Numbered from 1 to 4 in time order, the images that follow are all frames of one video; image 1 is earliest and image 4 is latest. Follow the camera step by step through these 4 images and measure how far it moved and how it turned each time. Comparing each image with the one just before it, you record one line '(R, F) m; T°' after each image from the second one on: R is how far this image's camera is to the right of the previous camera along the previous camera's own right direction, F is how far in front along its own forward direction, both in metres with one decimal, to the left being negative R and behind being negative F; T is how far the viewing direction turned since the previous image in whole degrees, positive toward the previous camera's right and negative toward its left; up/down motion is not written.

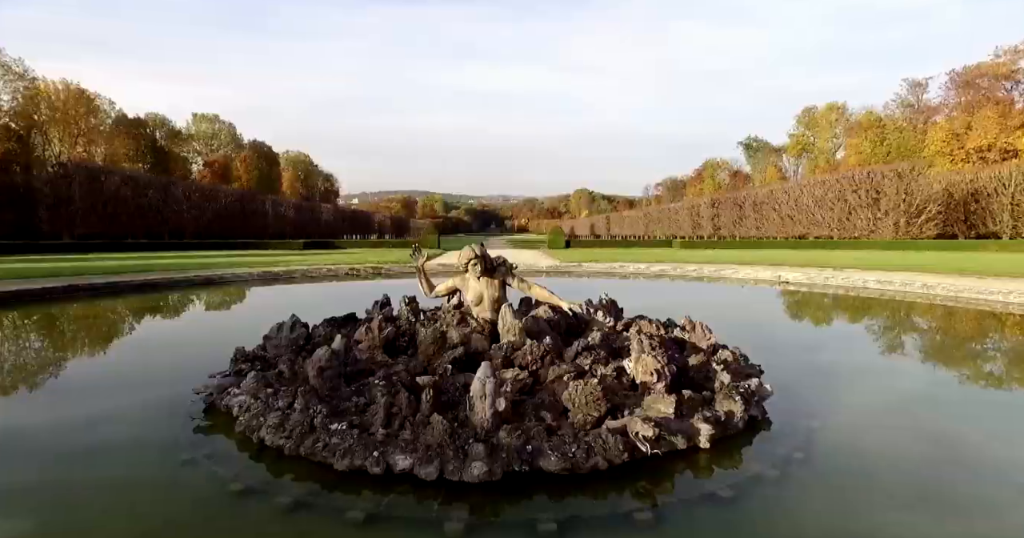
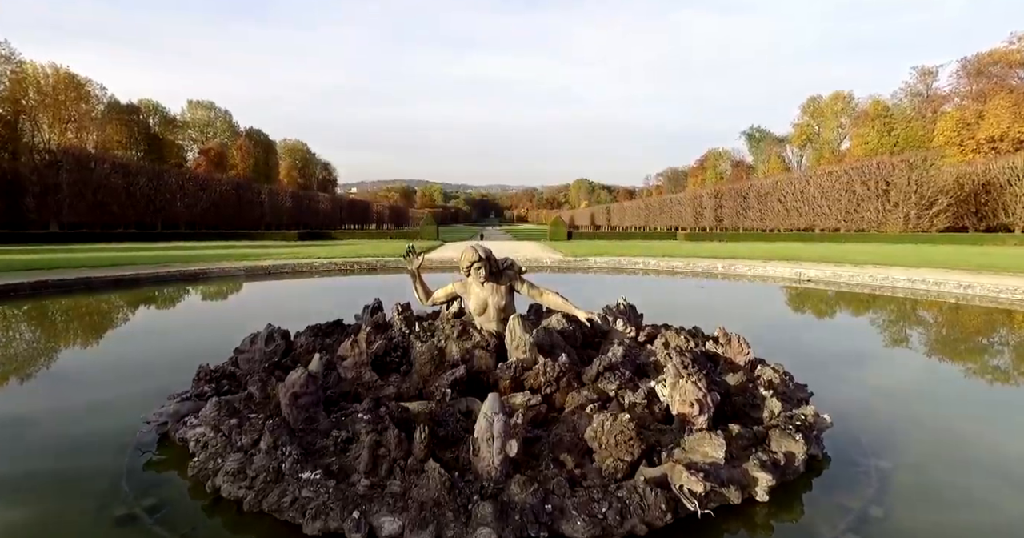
(-0.1, +0.7) m; 0°
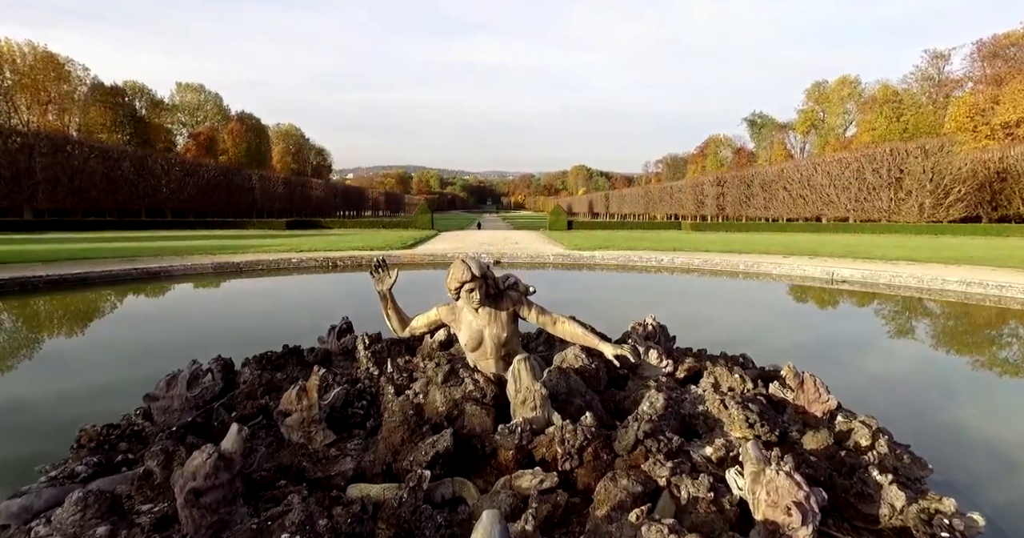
(0.0, +1.2) m; 0°
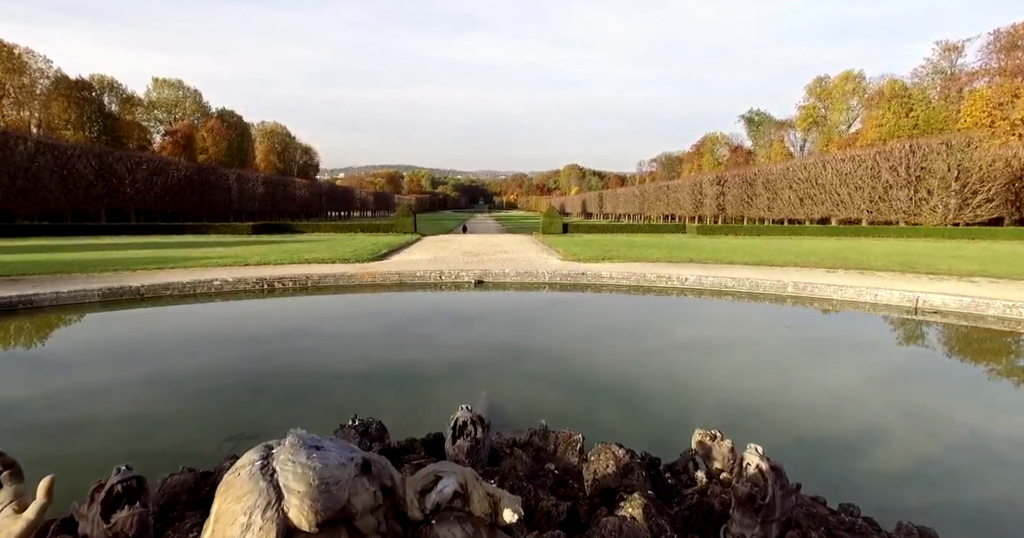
(+0.1, +2.5) m; +1°
